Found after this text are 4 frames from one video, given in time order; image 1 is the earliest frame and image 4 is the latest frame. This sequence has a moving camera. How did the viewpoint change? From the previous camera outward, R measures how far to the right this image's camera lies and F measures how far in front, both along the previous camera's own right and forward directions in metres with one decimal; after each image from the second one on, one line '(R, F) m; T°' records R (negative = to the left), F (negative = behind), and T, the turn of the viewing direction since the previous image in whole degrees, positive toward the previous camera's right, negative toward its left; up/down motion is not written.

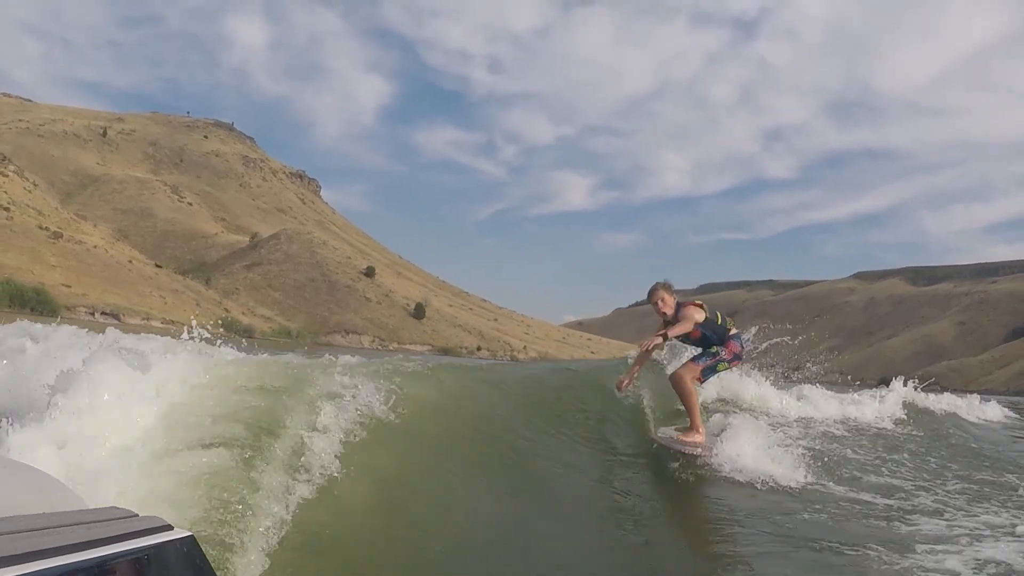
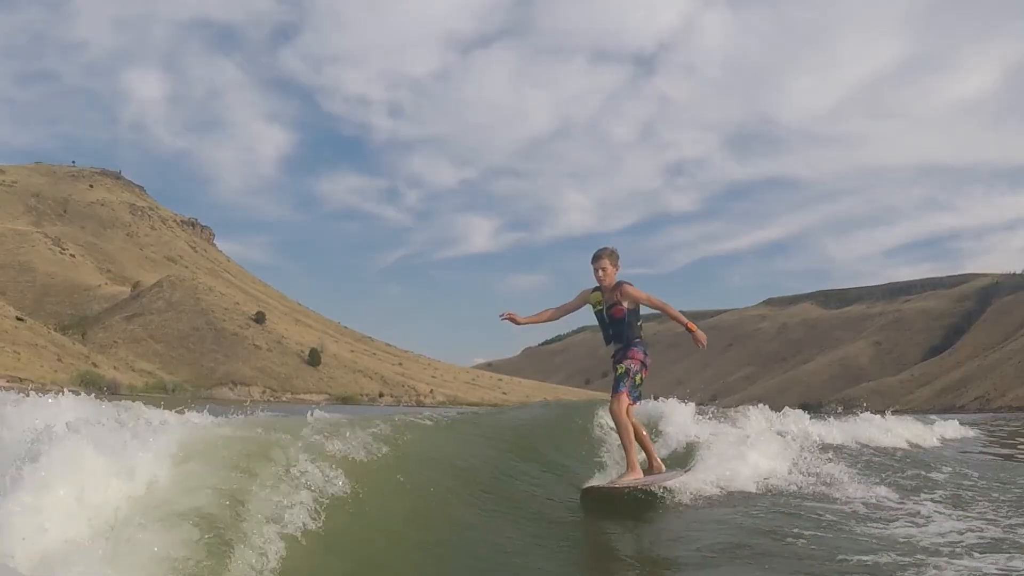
(+0.6, +2.7) m; +7°
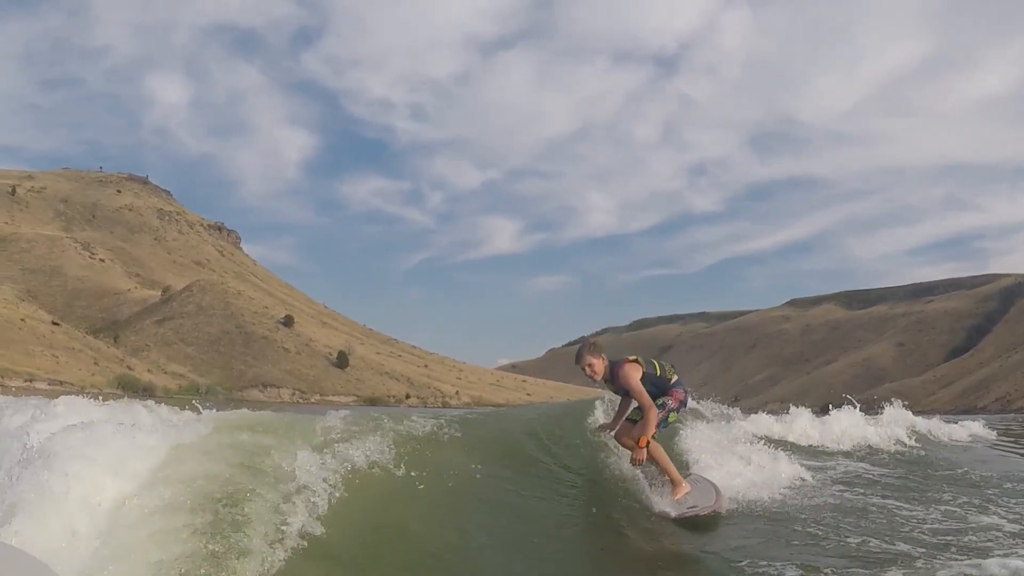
(-0.2, -0.6) m; -2°
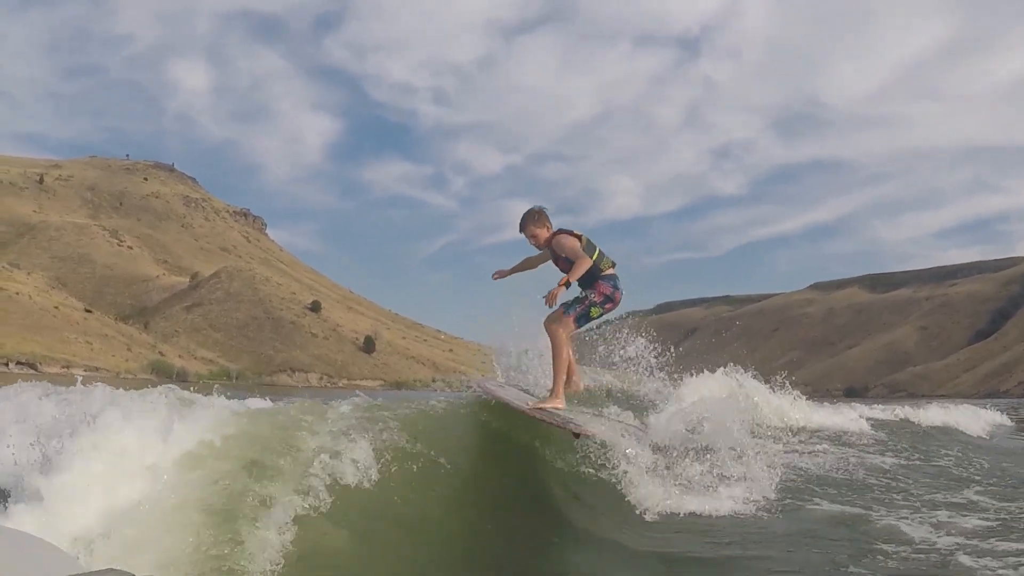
(-0.2, -0.2) m; -2°
